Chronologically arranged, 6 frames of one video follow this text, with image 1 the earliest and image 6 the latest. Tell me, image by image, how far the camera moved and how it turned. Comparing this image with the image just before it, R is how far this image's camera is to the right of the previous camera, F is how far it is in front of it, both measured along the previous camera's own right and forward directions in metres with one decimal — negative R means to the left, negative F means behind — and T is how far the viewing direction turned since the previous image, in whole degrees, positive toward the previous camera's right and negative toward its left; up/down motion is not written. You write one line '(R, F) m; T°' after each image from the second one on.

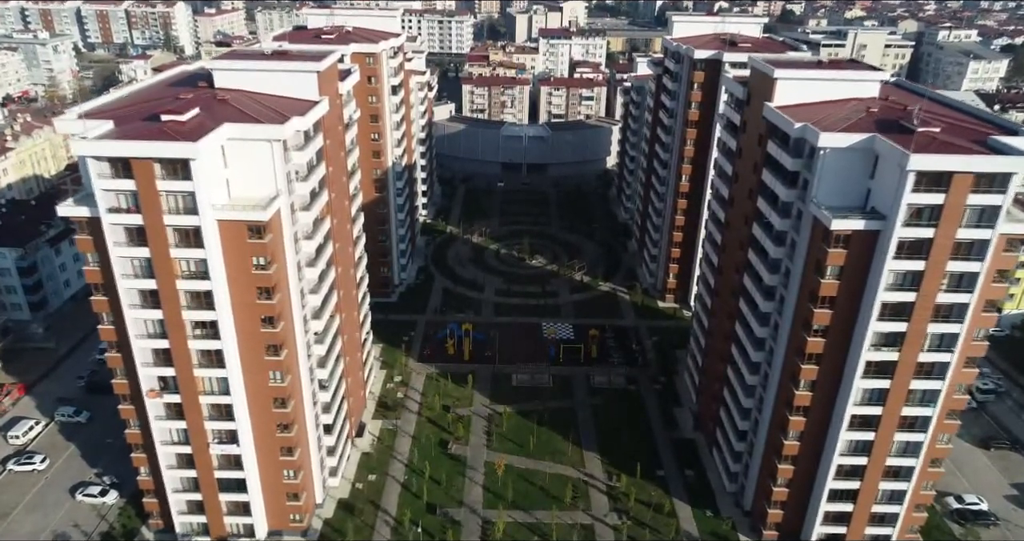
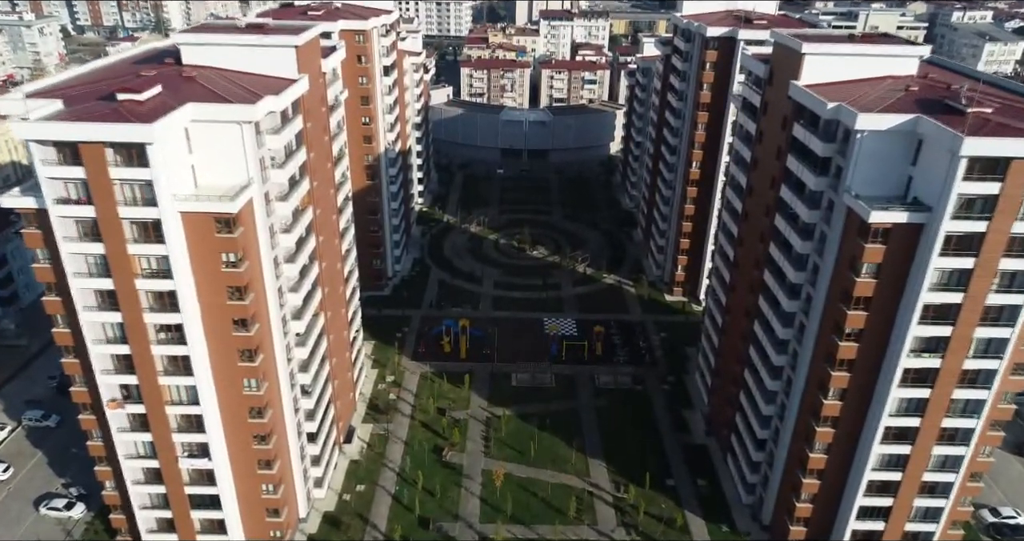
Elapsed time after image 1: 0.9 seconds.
(+0.1, +4.5) m; 0°
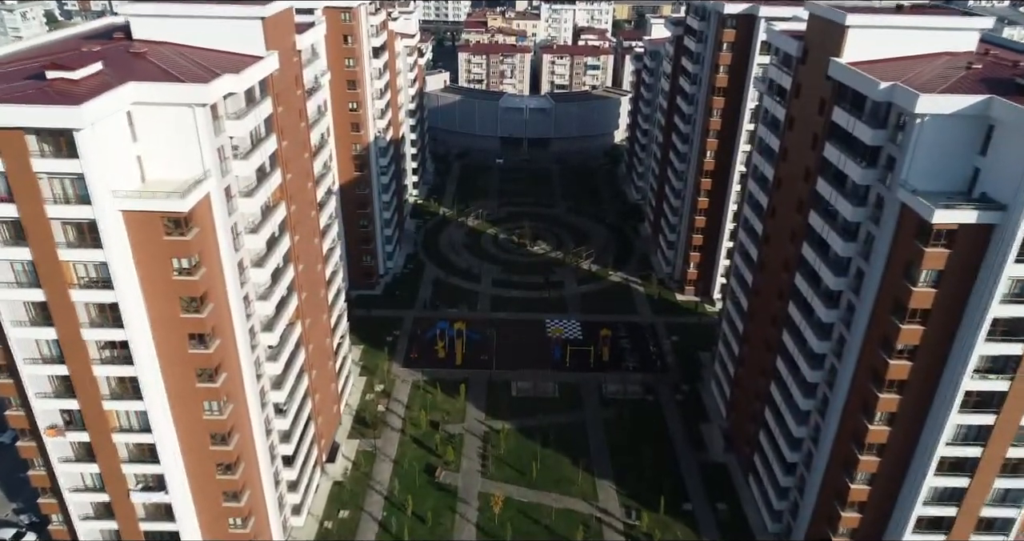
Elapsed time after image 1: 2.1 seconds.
(0.0, +5.6) m; 0°
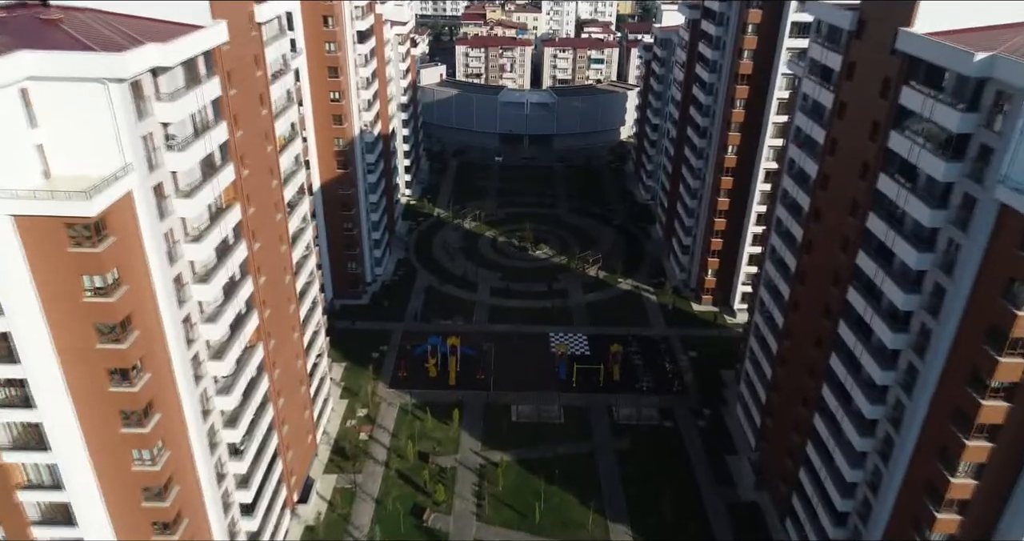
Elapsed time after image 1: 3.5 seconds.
(0.0, +7.0) m; 0°
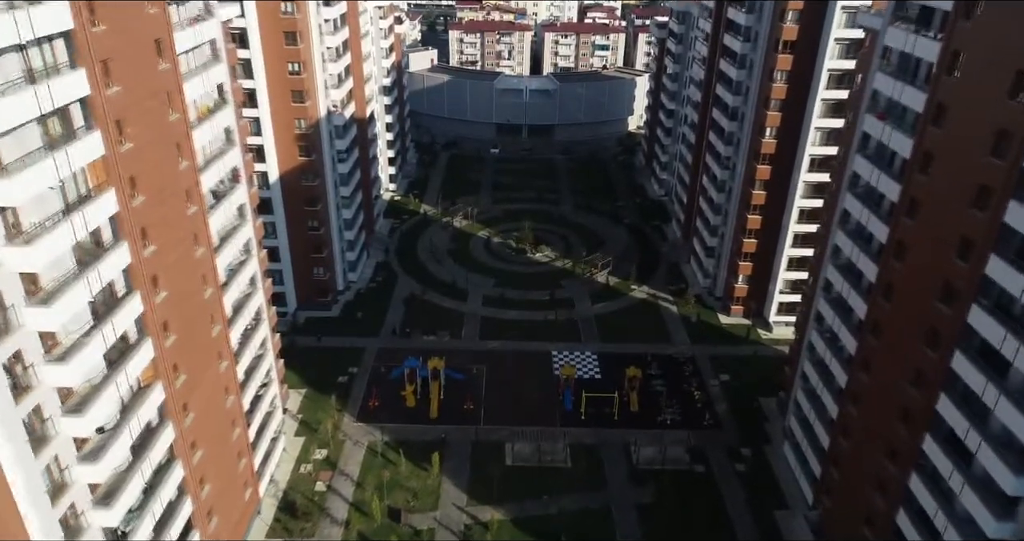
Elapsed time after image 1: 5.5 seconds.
(+0.4, +10.5) m; 0°
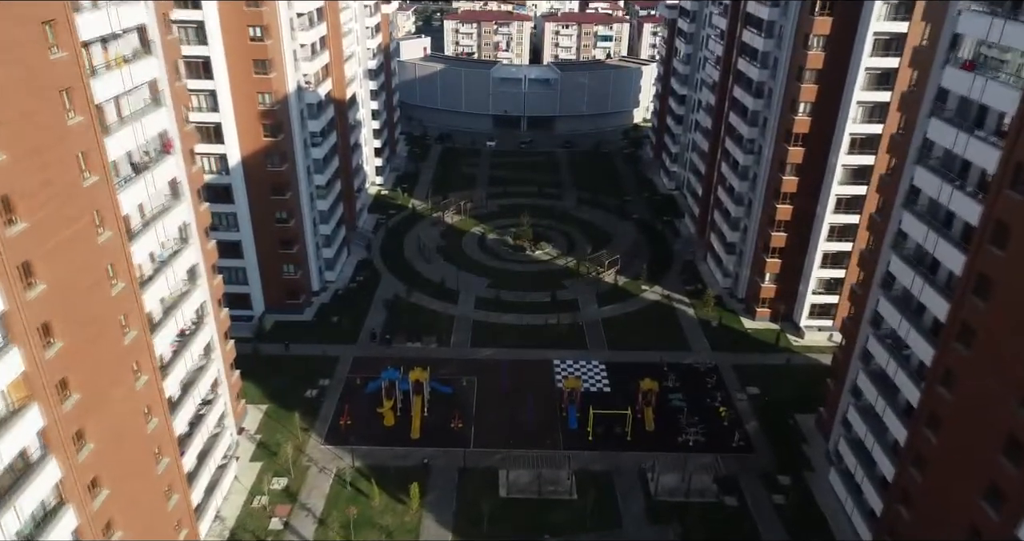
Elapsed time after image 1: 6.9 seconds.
(+0.3, +7.0) m; 0°
